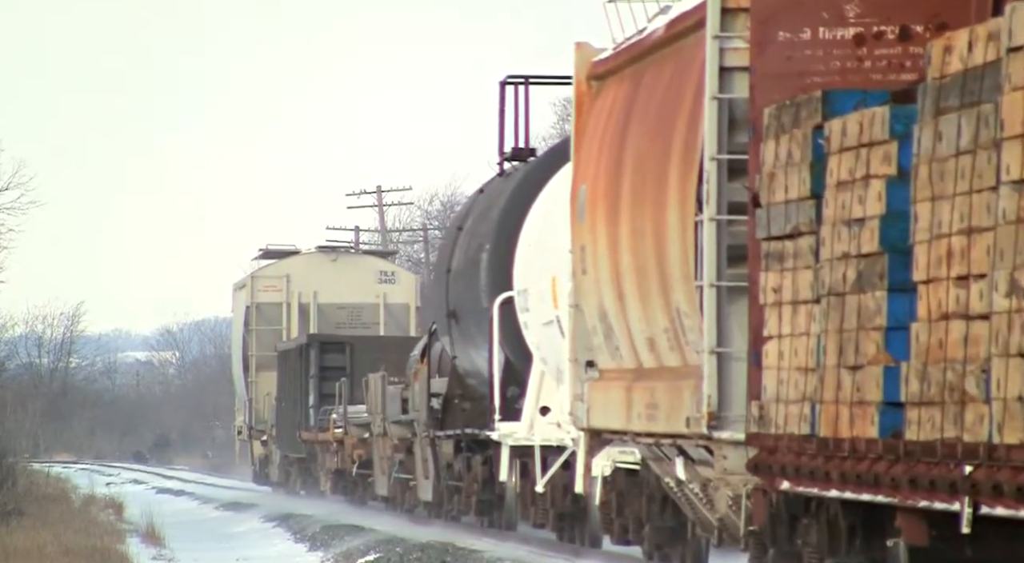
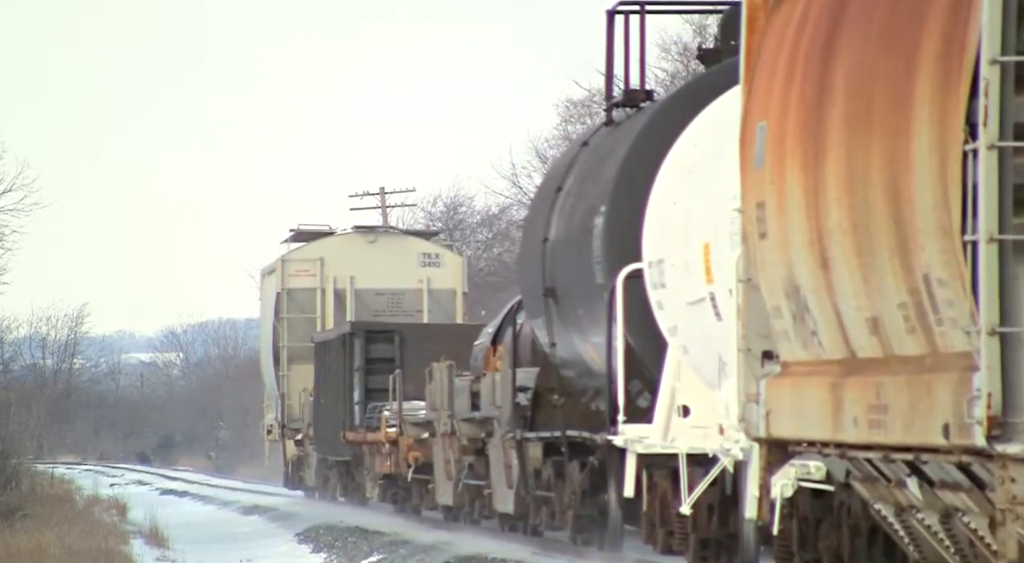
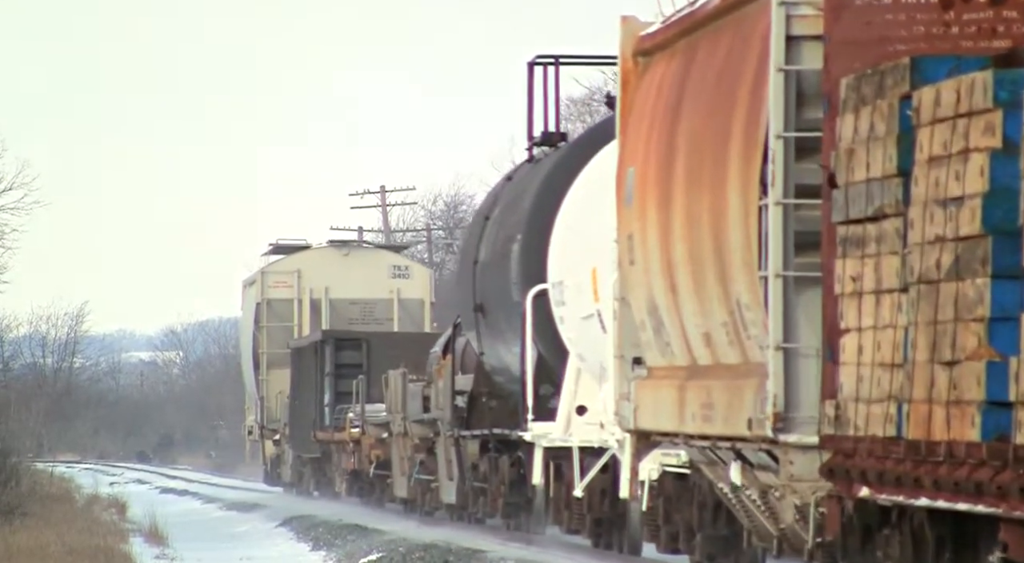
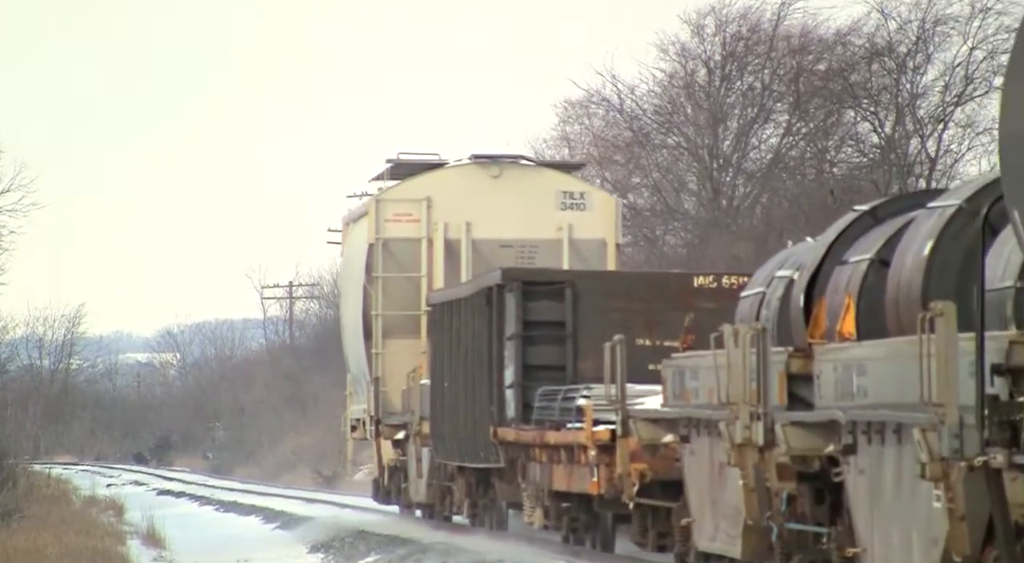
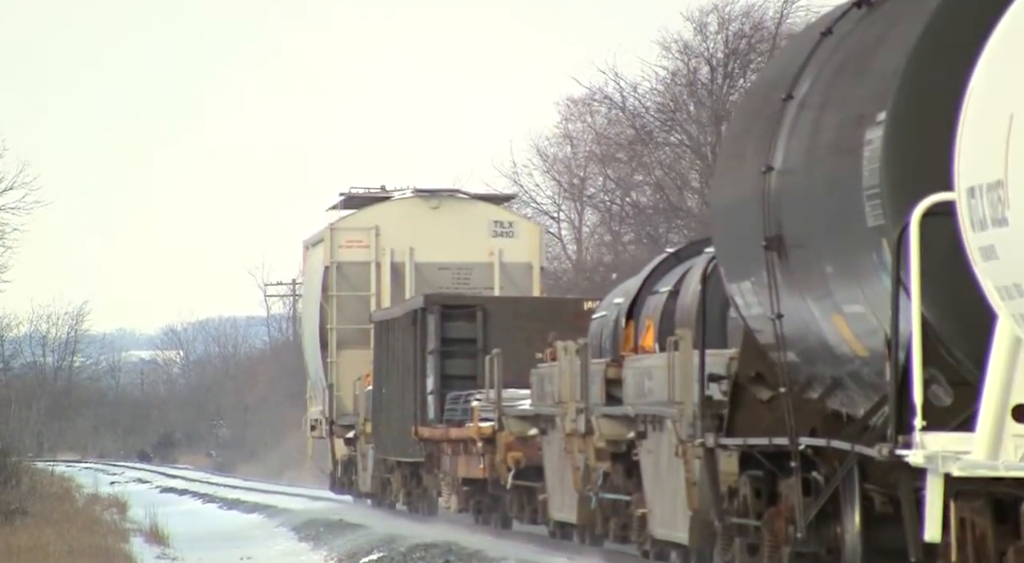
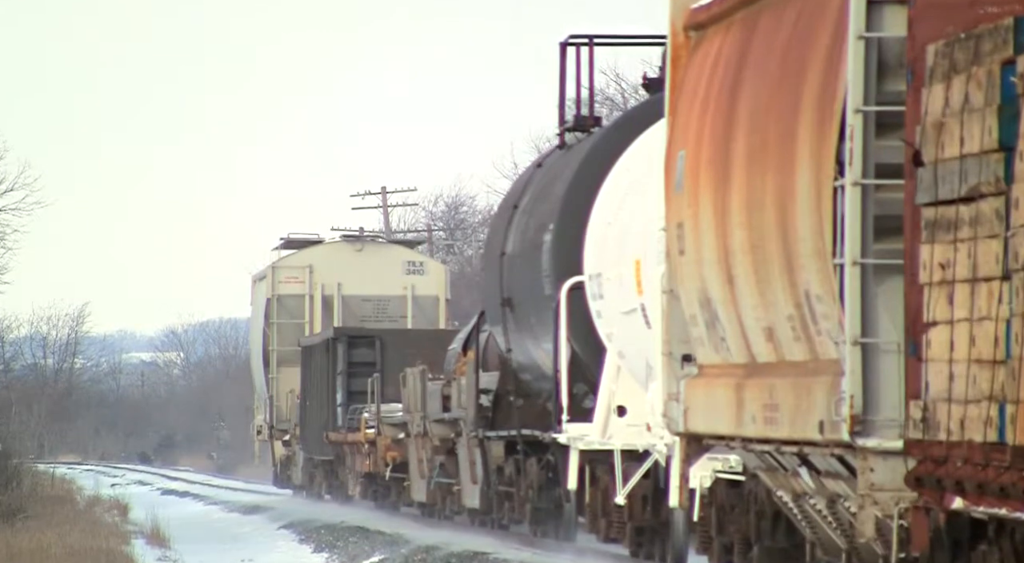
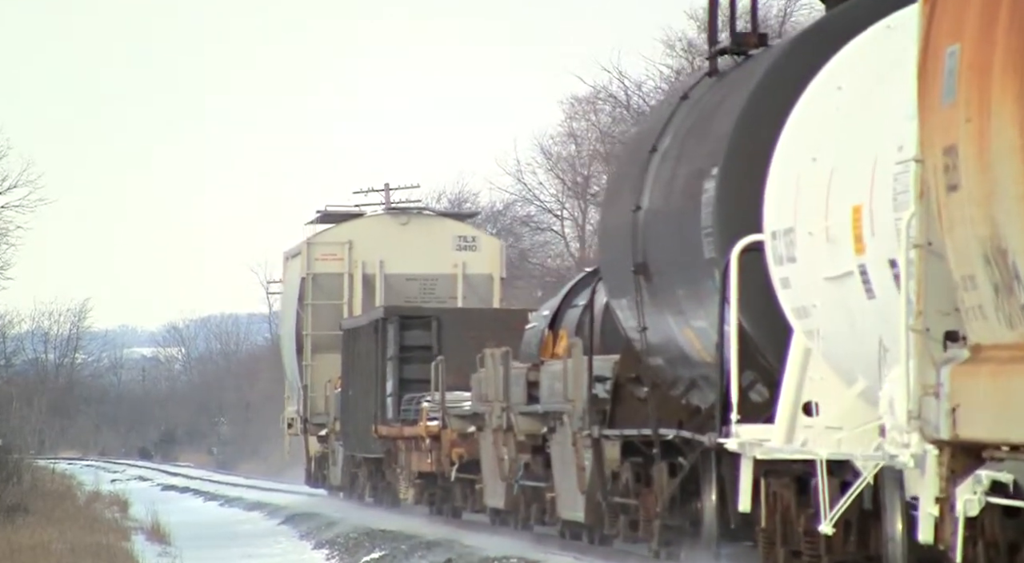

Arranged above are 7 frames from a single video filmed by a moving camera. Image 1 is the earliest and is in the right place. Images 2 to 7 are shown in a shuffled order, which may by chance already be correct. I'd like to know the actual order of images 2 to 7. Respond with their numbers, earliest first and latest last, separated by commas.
3, 6, 2, 7, 5, 4
